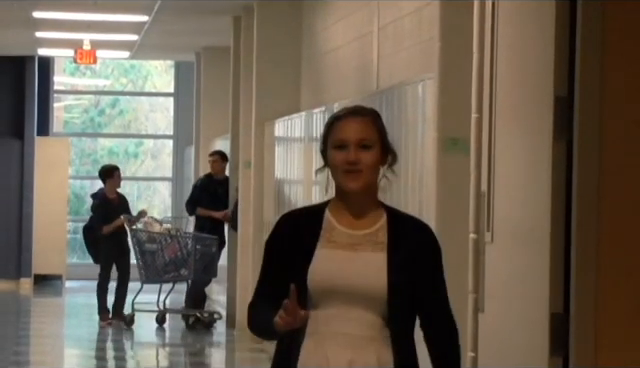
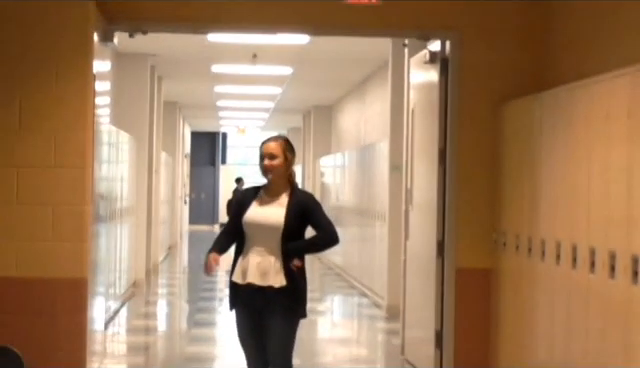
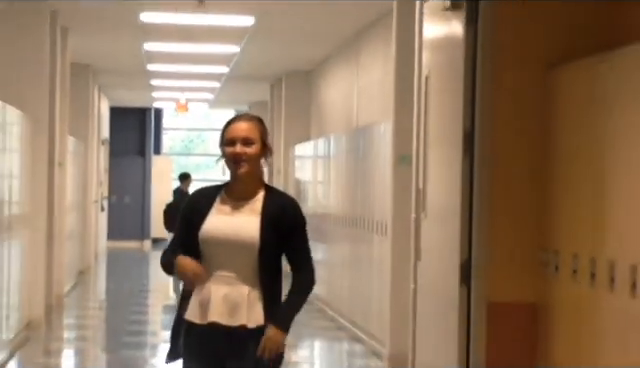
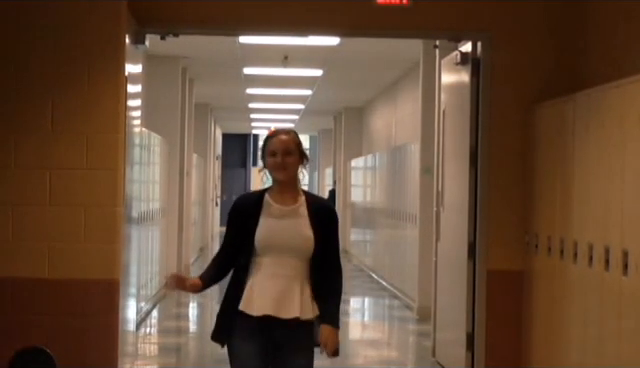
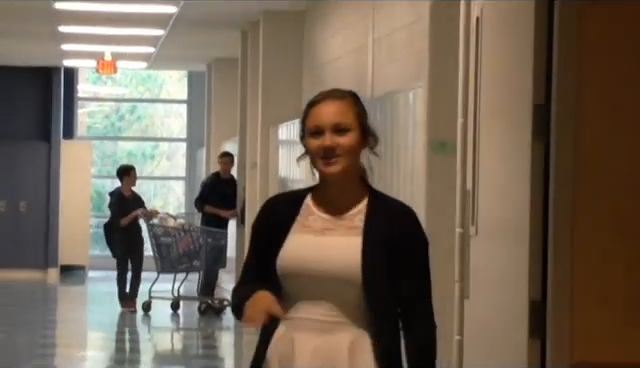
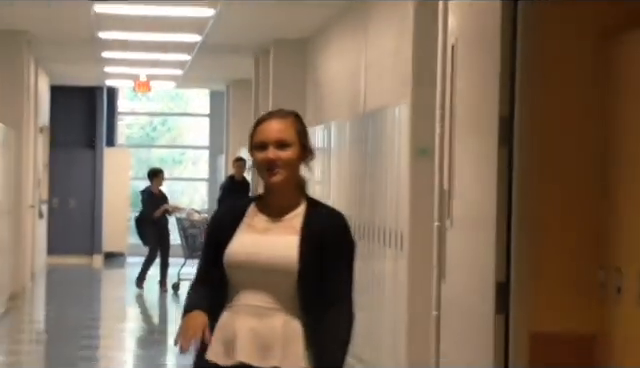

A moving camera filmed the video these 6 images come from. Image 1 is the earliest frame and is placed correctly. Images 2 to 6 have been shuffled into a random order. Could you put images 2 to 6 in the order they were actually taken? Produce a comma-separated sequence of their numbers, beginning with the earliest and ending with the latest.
5, 6, 3, 2, 4
